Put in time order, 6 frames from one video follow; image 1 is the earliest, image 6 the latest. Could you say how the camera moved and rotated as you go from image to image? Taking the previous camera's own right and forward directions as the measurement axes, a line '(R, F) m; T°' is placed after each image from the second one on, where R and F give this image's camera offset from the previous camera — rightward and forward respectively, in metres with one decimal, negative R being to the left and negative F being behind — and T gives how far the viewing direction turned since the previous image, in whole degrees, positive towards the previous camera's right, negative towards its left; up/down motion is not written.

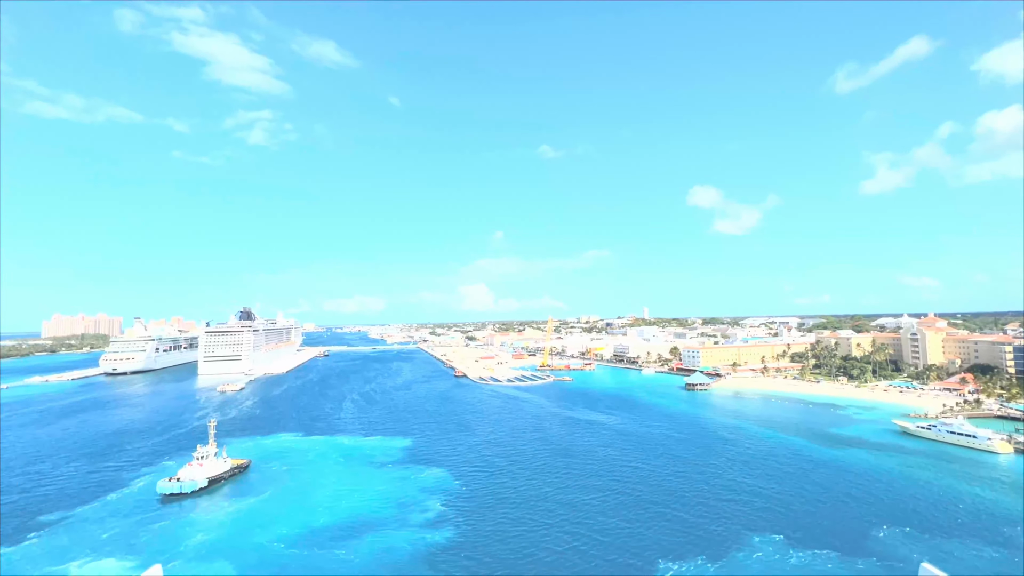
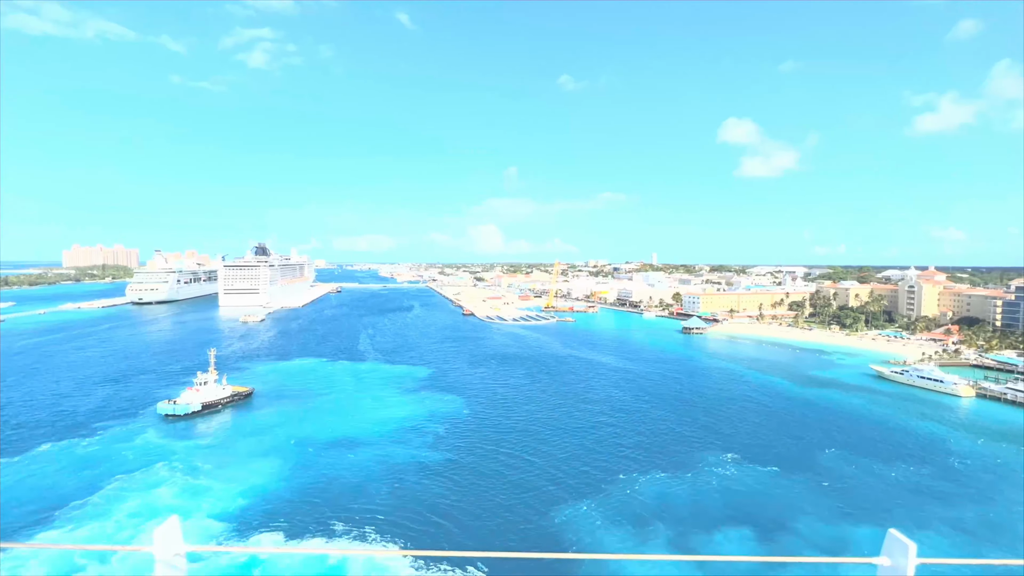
(+0.3, -1.5) m; -1°
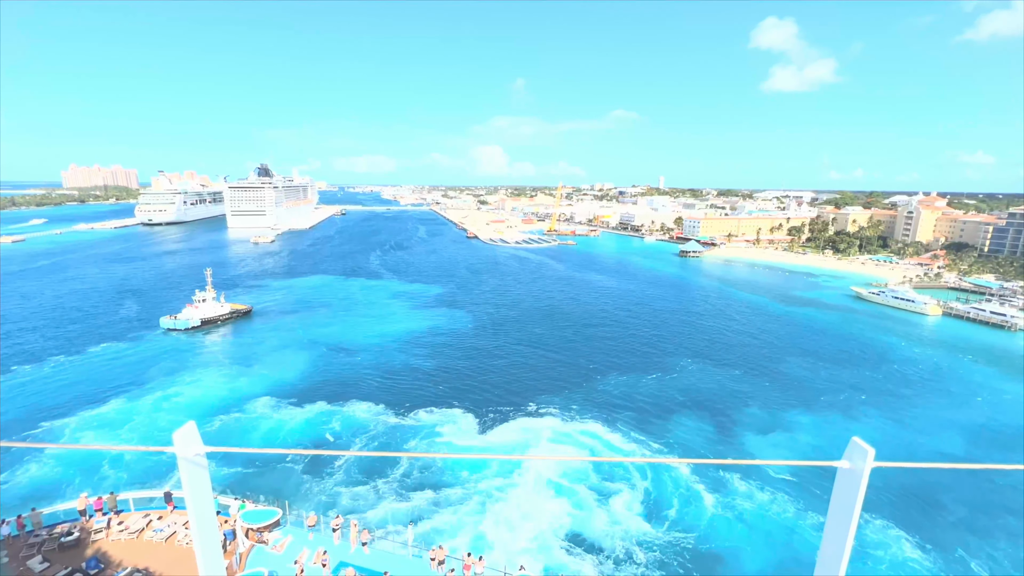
(+0.2, -1.5) m; 0°
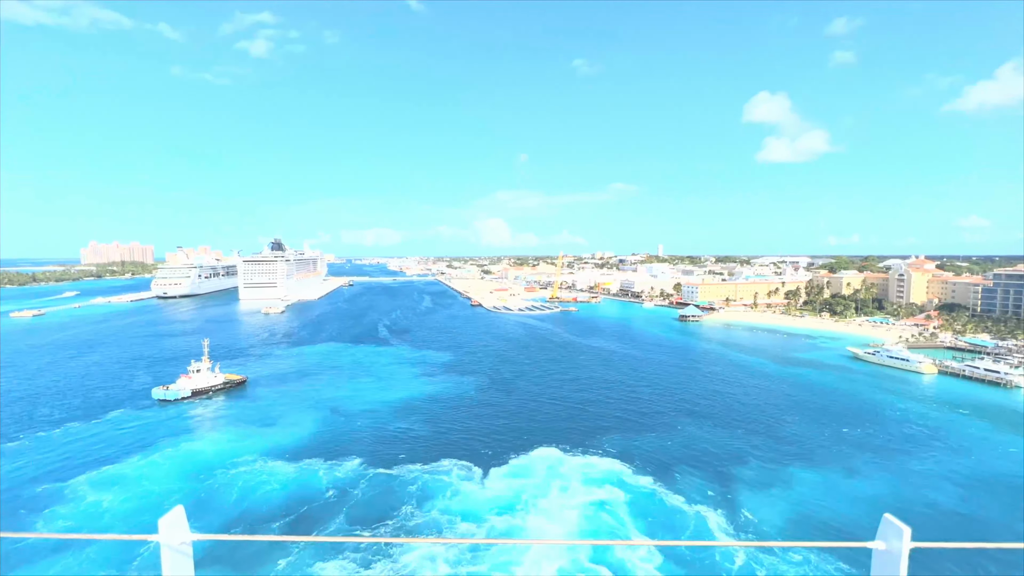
(+0.1, -1.1) m; 0°
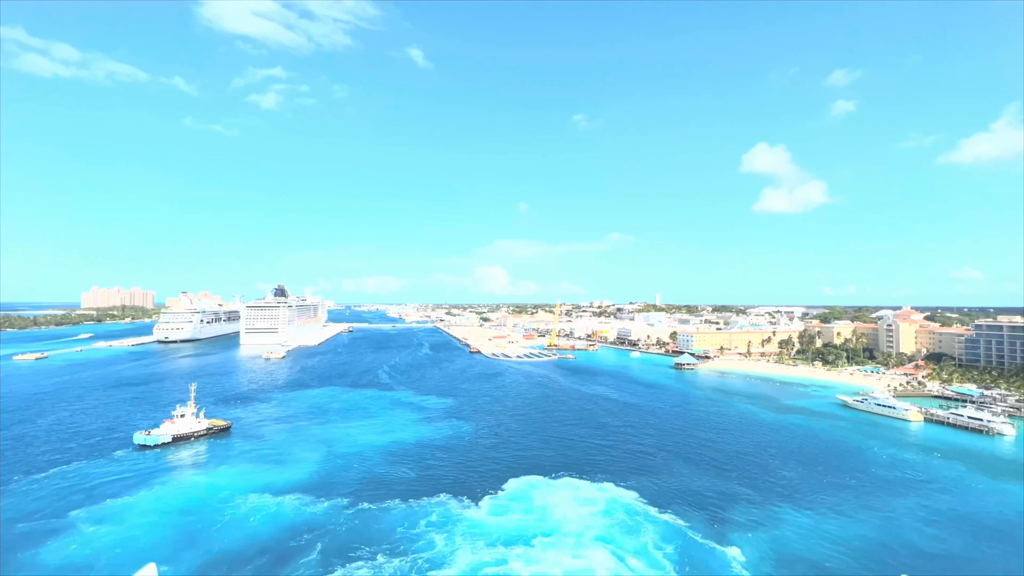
(0.0, -1.3) m; 0°
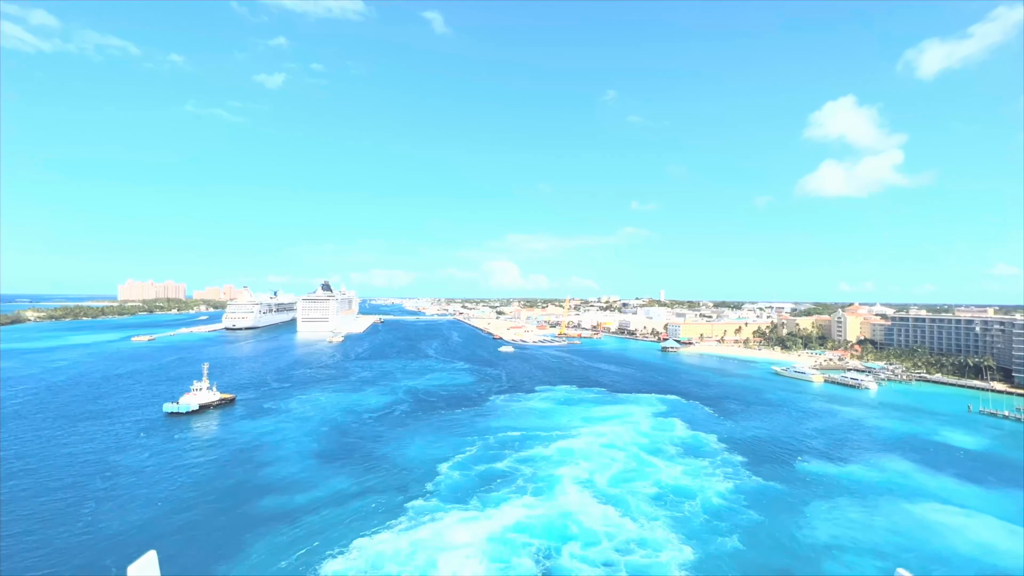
(-1.1, -11.7) m; -1°
